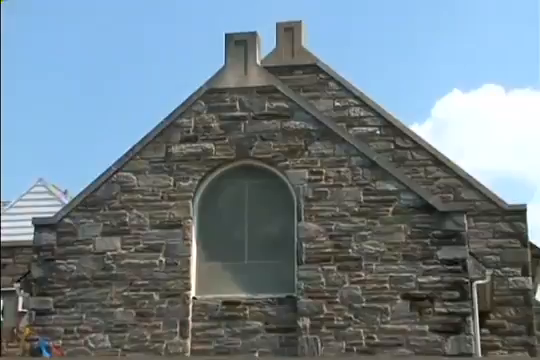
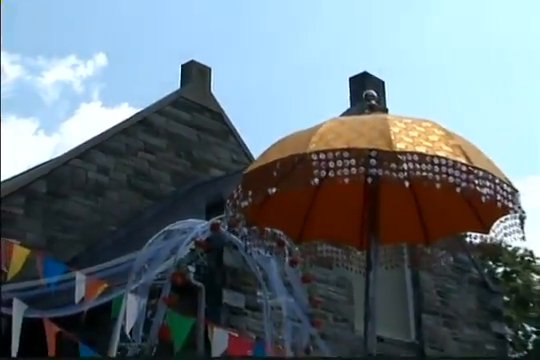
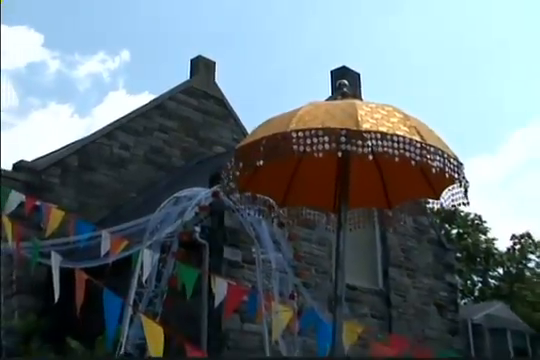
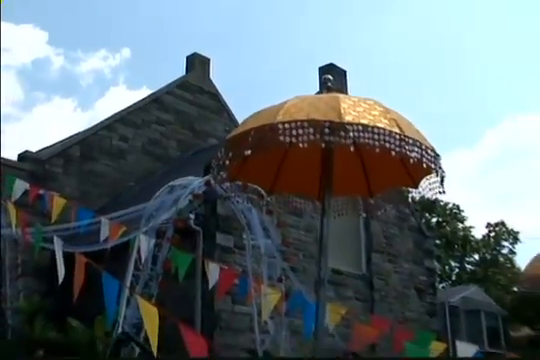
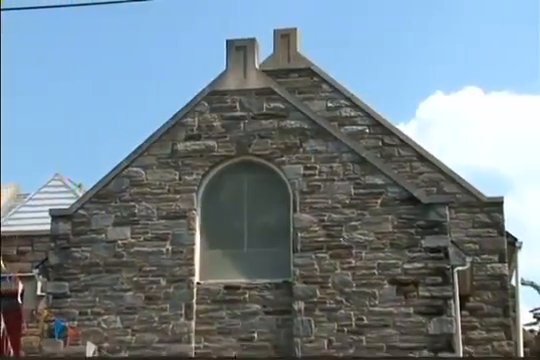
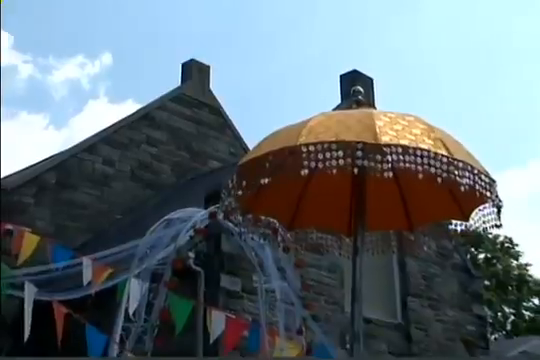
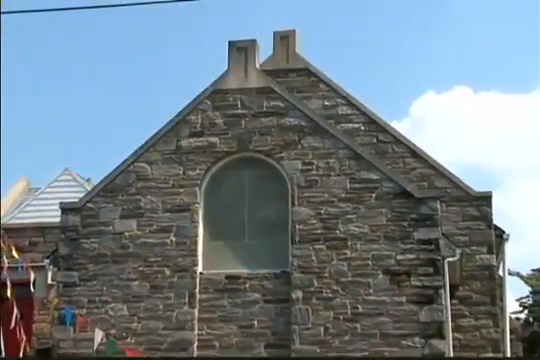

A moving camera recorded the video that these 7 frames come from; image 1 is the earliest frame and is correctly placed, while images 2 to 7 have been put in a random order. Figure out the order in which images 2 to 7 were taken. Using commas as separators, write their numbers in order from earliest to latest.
5, 7, 2, 6, 3, 4
